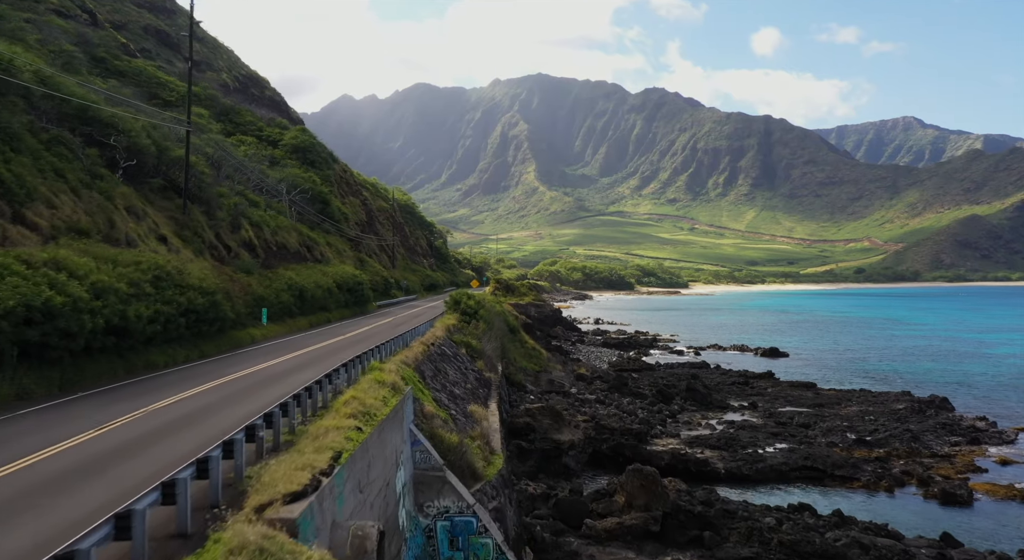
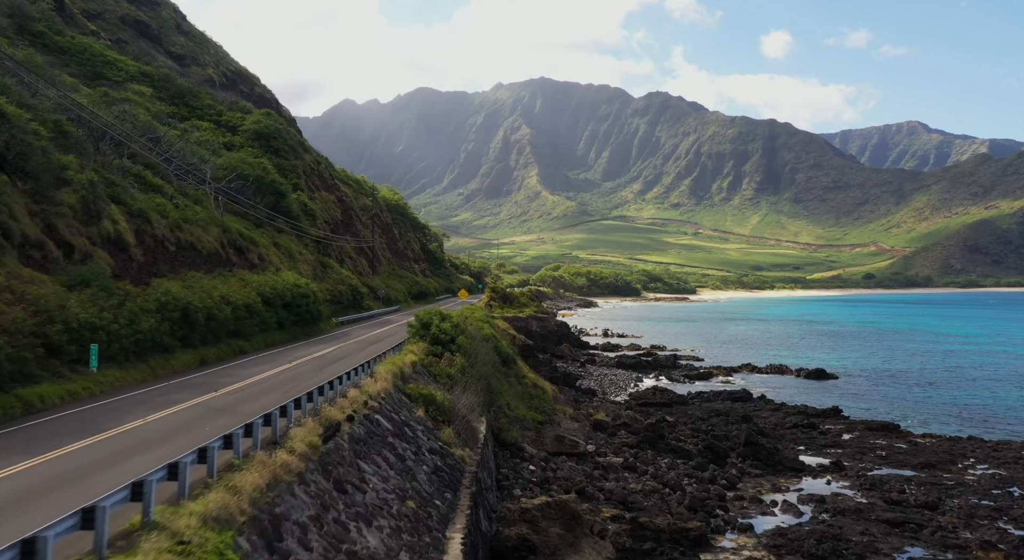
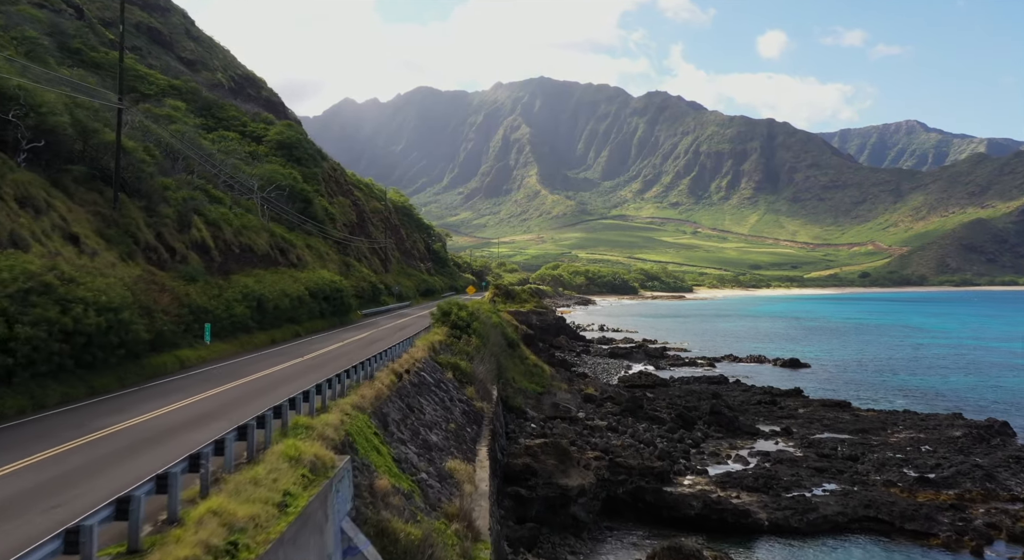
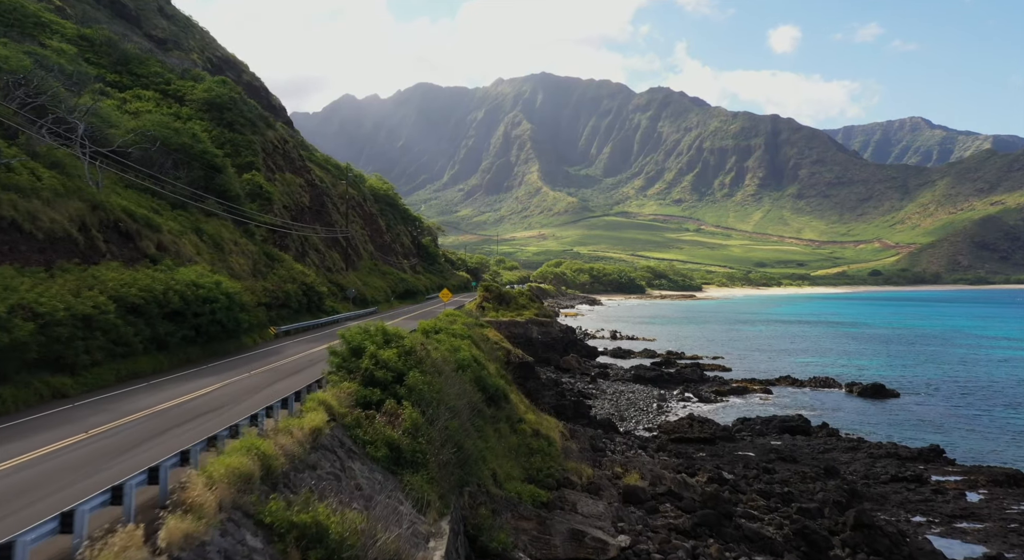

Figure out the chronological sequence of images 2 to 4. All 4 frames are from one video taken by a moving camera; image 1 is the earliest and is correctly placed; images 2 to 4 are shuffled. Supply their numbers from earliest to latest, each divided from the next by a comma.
3, 2, 4
